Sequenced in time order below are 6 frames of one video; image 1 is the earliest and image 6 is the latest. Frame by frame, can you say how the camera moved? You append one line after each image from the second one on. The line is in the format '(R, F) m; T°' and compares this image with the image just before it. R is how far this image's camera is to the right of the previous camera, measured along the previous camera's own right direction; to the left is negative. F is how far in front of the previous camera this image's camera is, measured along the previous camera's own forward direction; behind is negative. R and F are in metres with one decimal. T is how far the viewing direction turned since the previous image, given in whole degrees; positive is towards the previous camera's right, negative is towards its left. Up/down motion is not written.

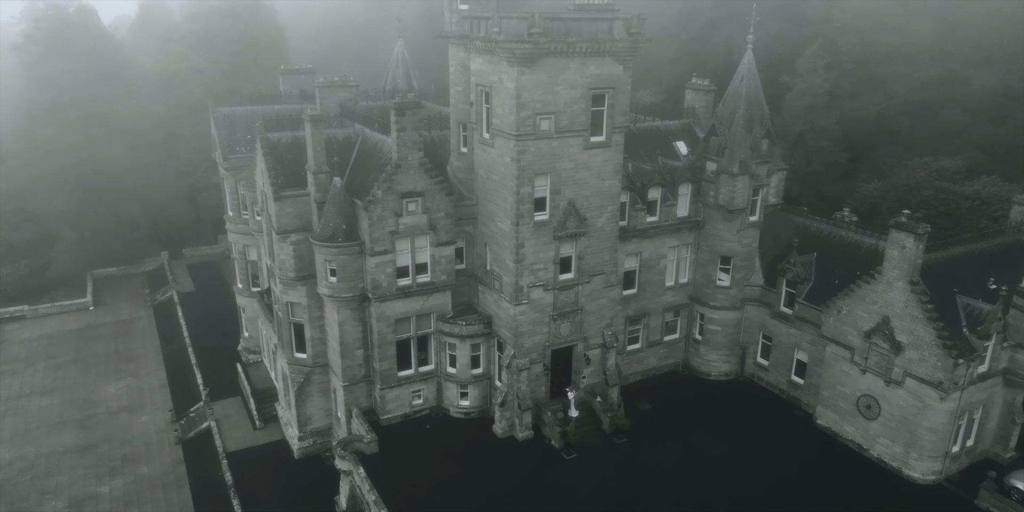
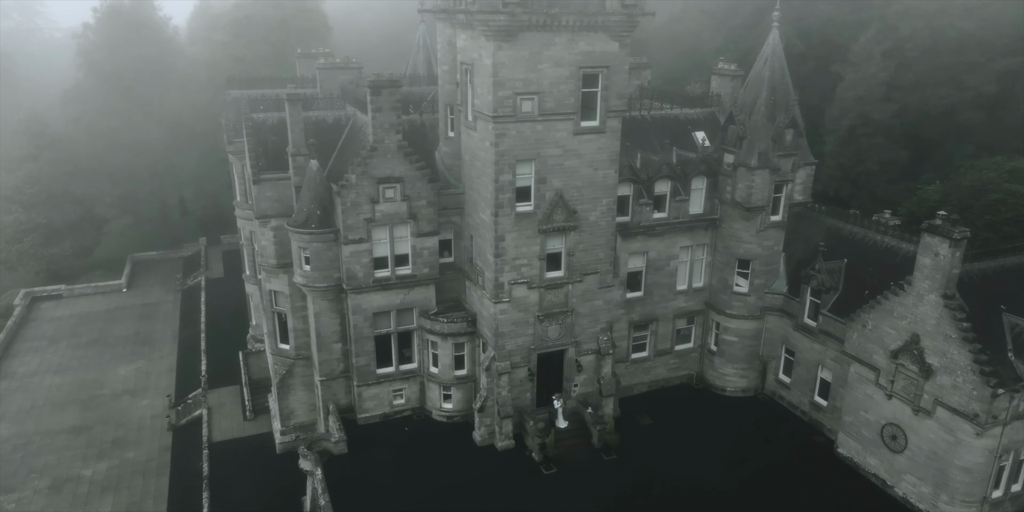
(+3.8, +2.8) m; -6°
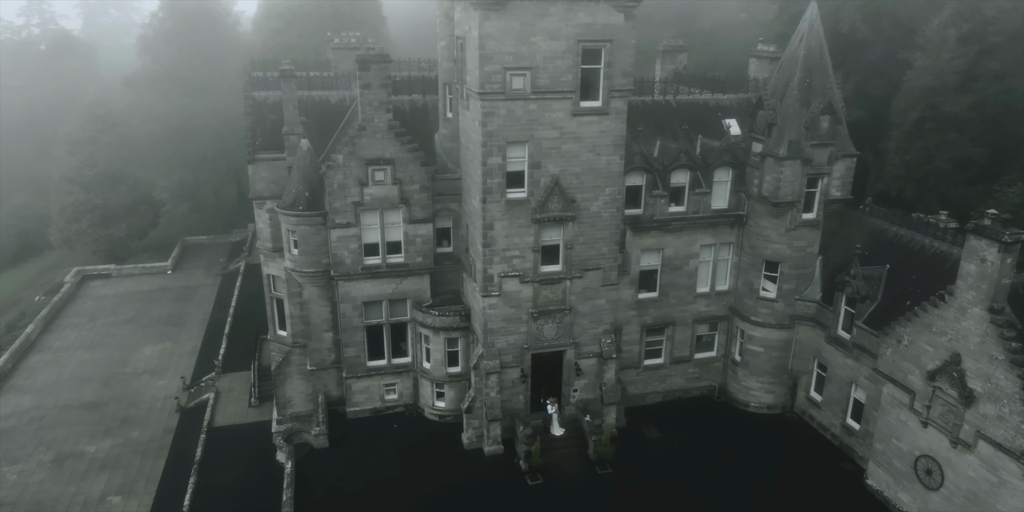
(+3.2, +2.4) m; -6°
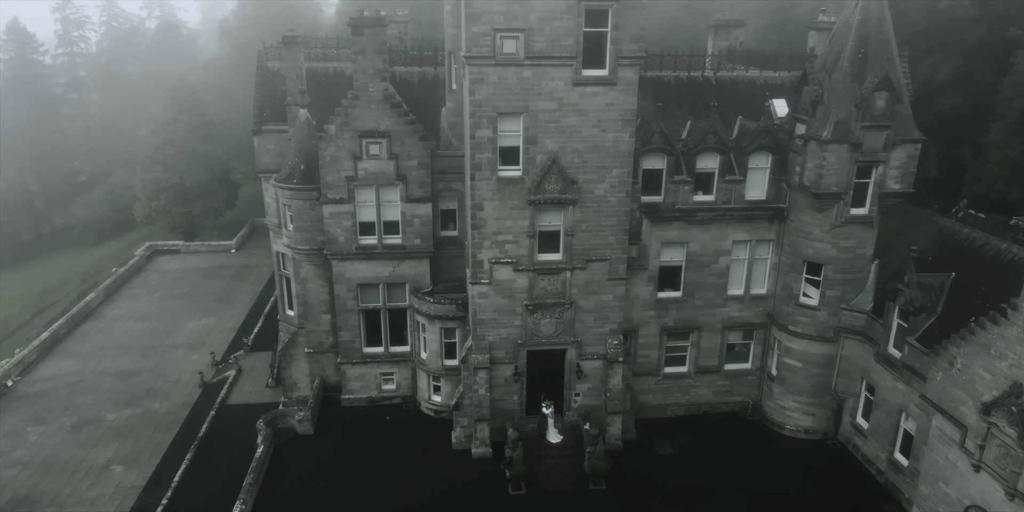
(+3.7, +2.8) m; -8°
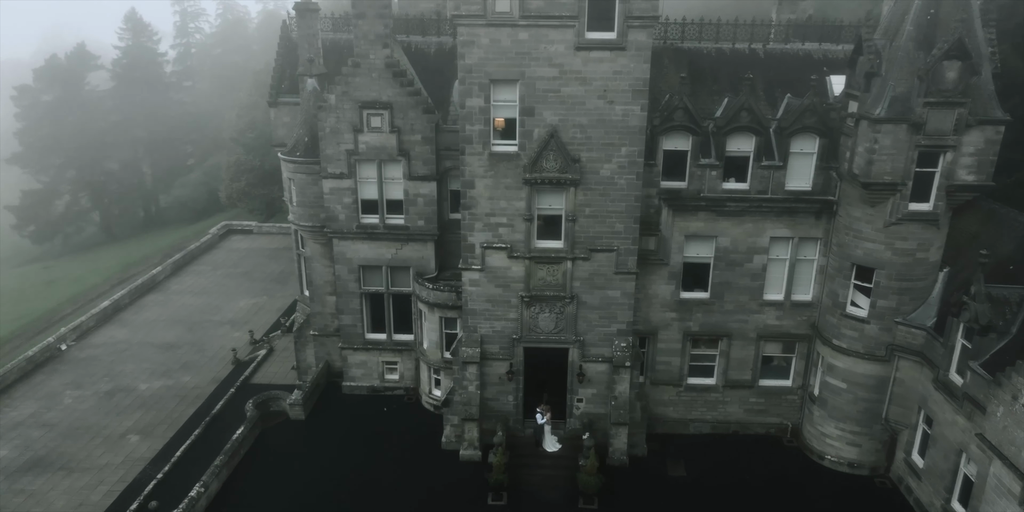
(+3.4, +2.6) m; -8°
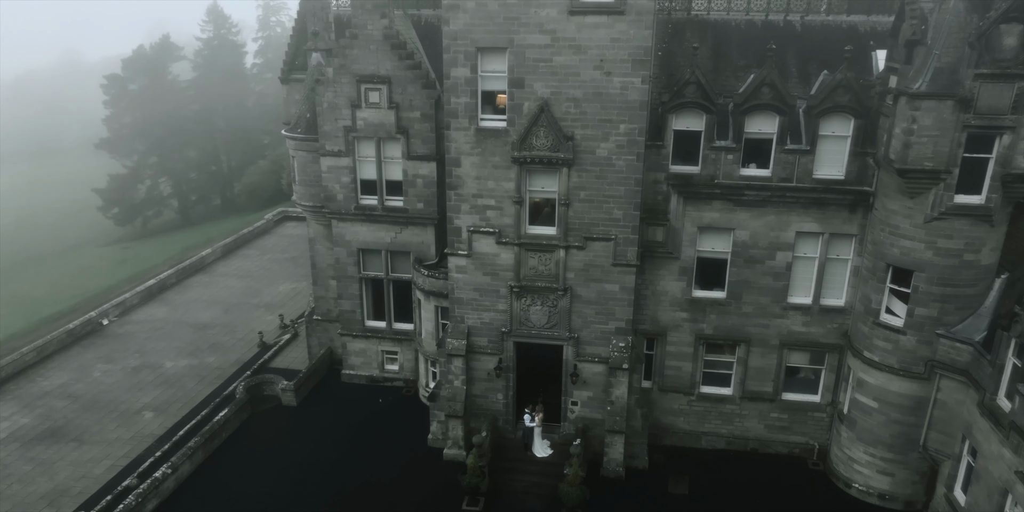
(+2.7, +1.9) m; -6°
